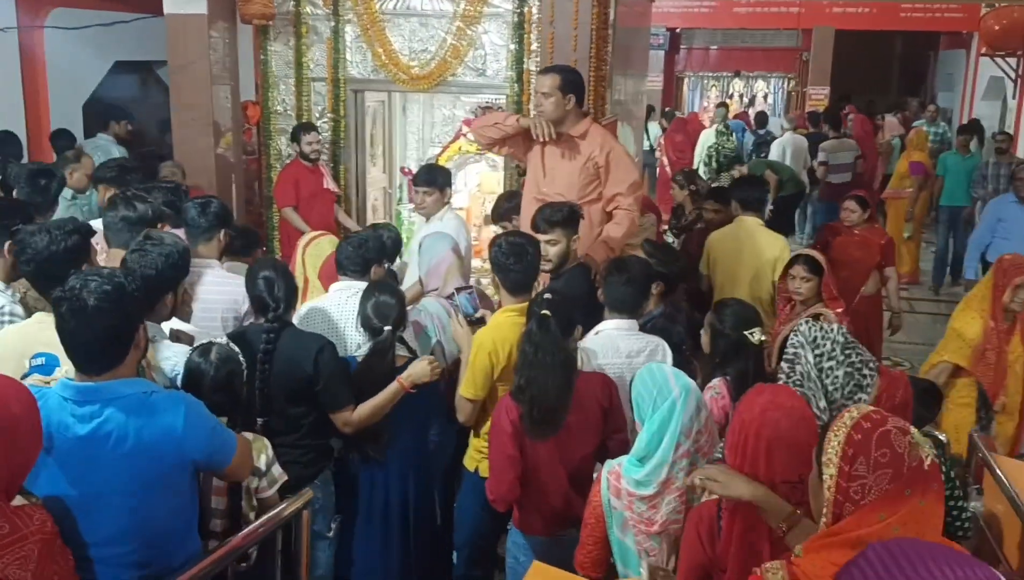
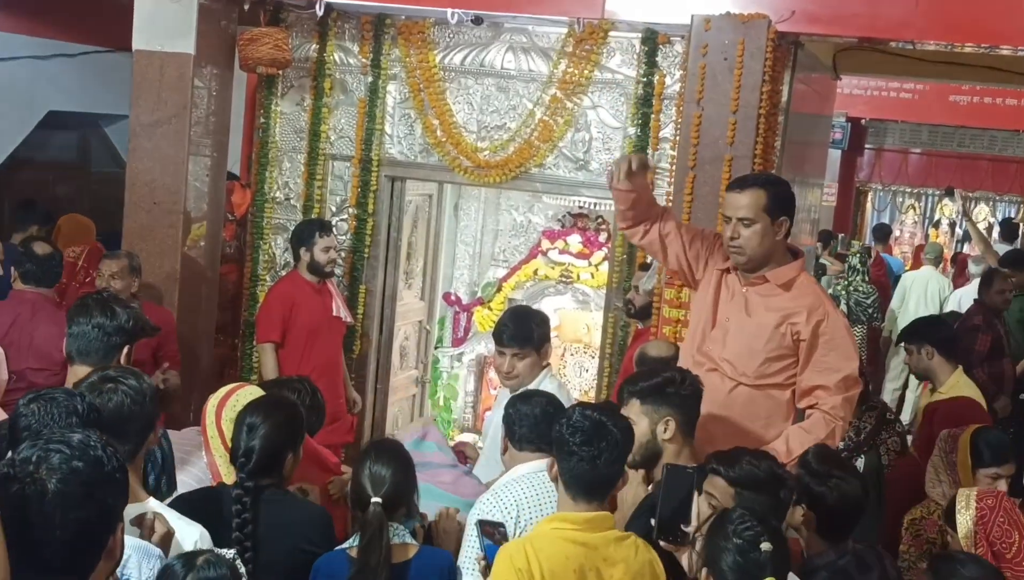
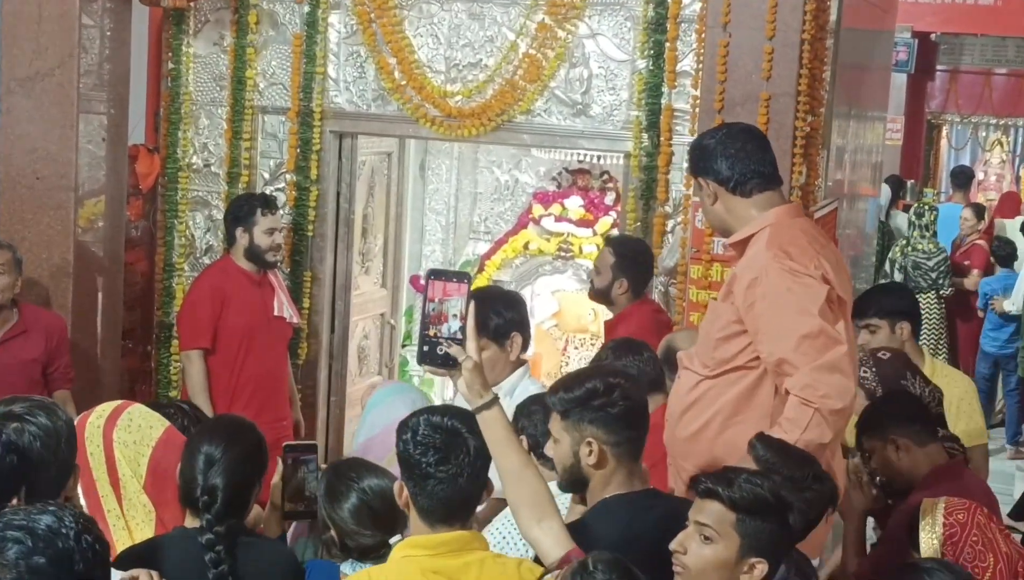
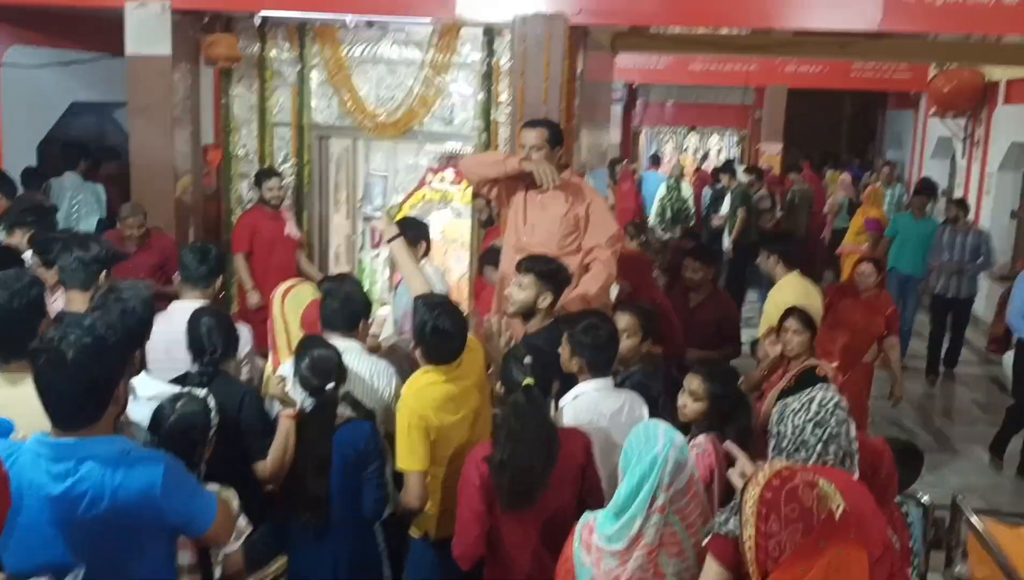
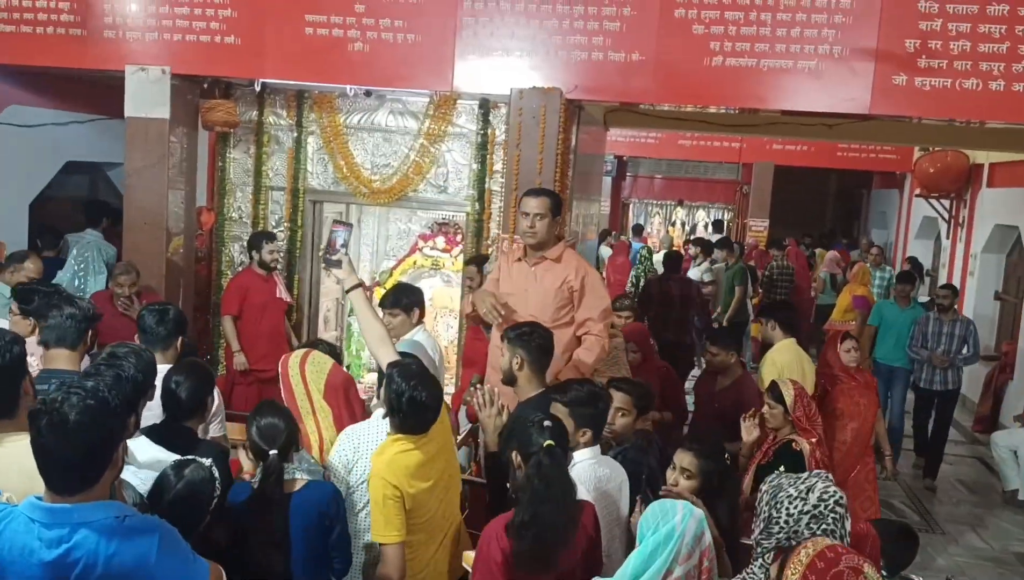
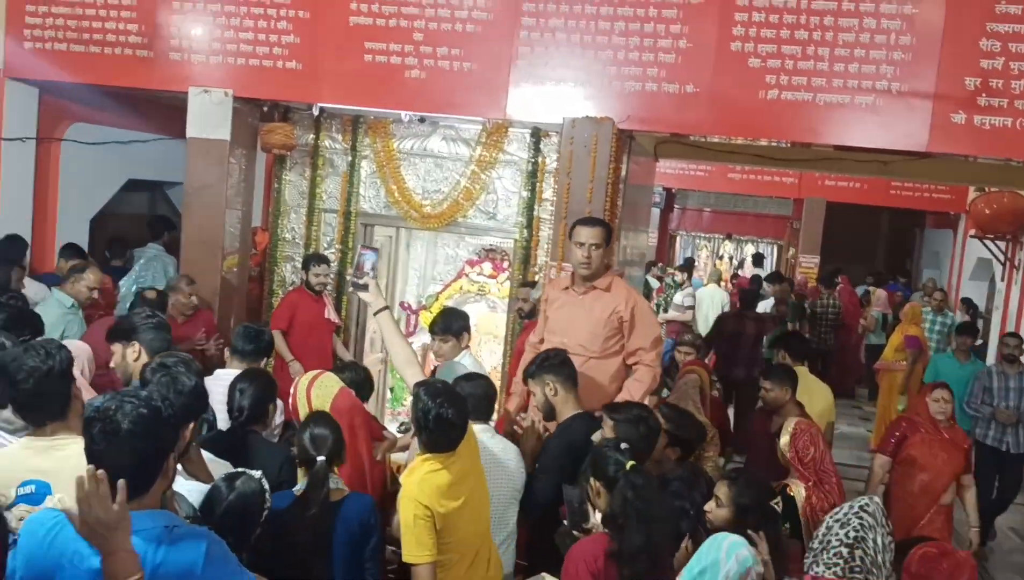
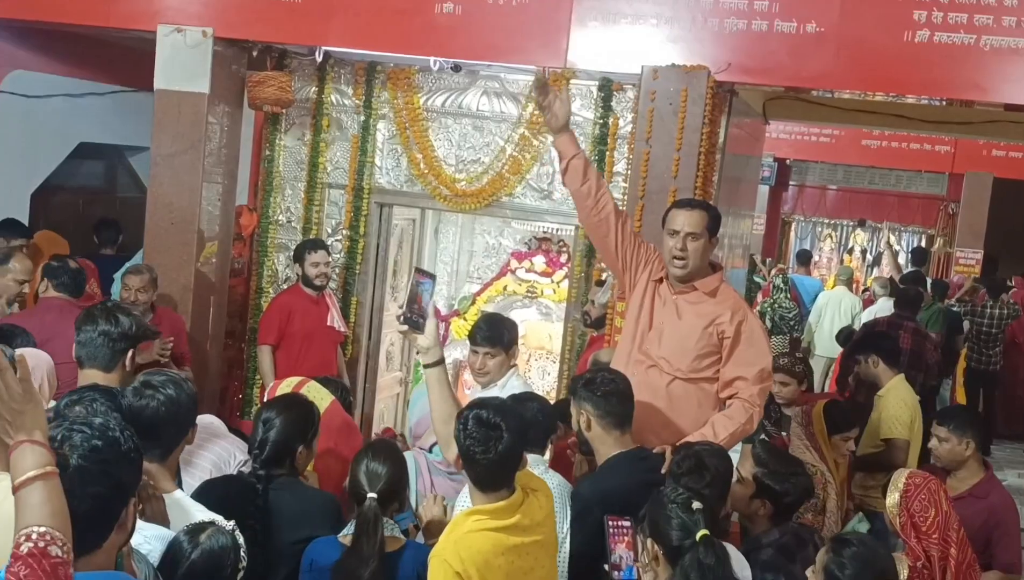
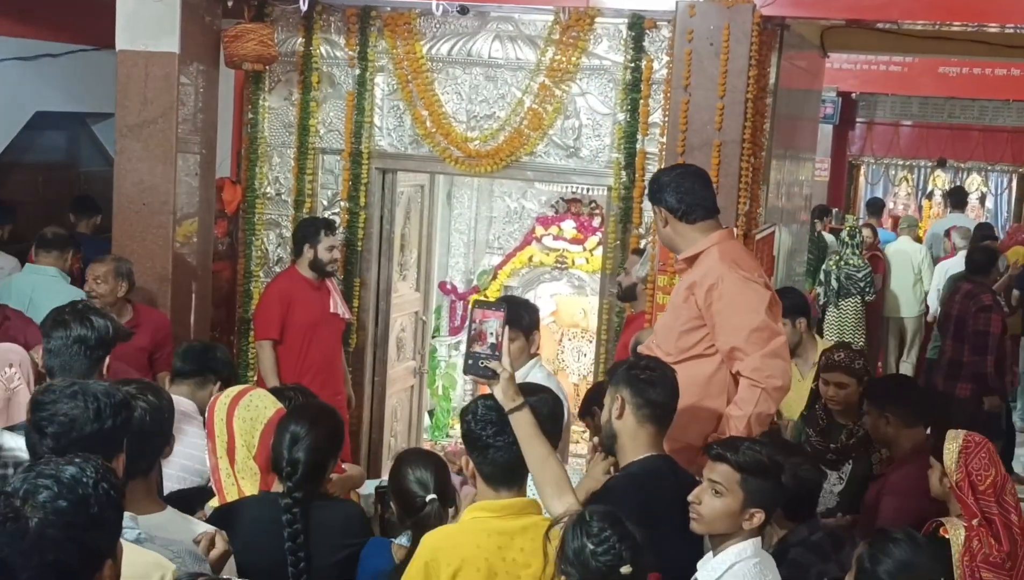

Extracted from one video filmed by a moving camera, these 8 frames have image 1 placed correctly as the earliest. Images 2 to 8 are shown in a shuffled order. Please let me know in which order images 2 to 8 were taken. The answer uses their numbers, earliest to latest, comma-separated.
4, 5, 6, 7, 2, 8, 3
